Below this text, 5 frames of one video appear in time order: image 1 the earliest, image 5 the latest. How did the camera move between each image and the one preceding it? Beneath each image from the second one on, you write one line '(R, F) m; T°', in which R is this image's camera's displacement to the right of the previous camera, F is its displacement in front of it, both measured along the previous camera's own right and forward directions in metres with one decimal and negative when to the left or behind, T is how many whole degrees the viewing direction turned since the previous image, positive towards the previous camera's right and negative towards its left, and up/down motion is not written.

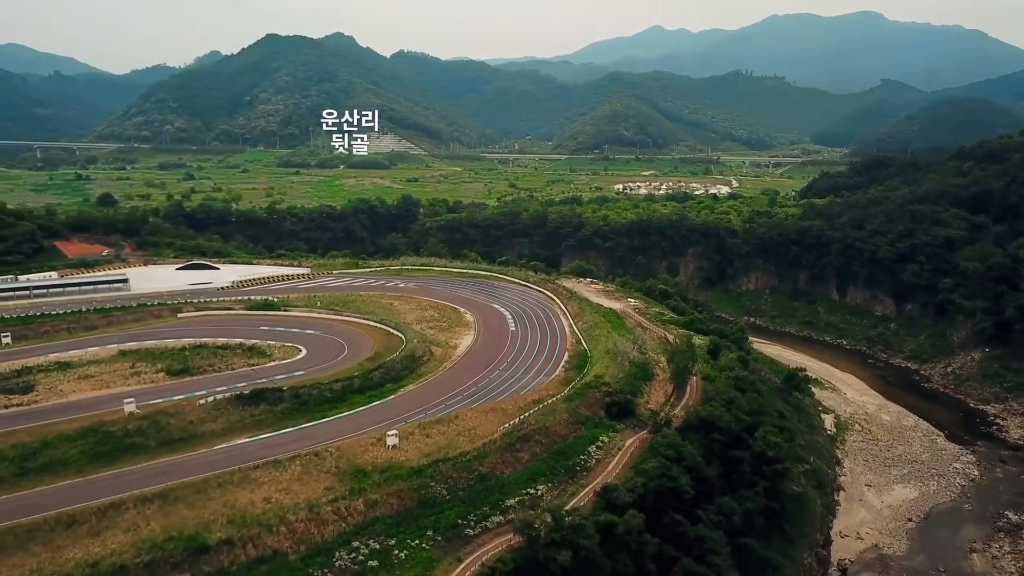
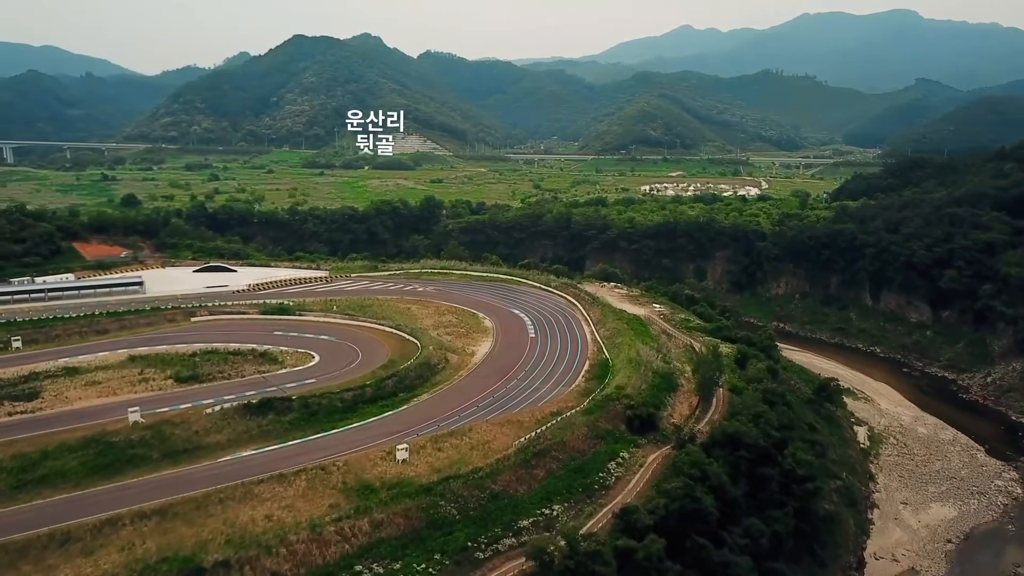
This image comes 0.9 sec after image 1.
(+0.3, +1.3) m; -2°
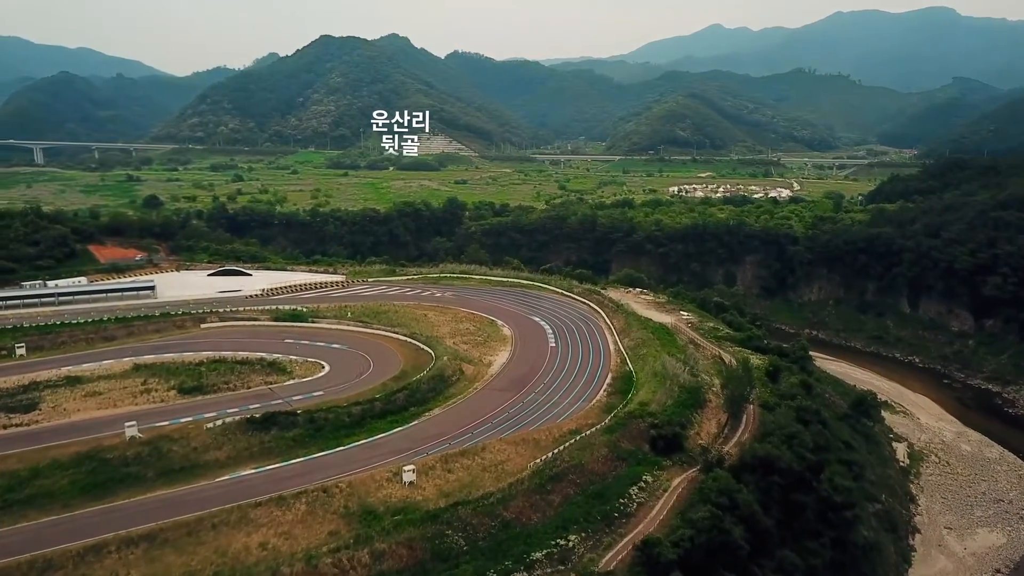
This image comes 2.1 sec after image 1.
(+0.4, +1.7) m; -2°
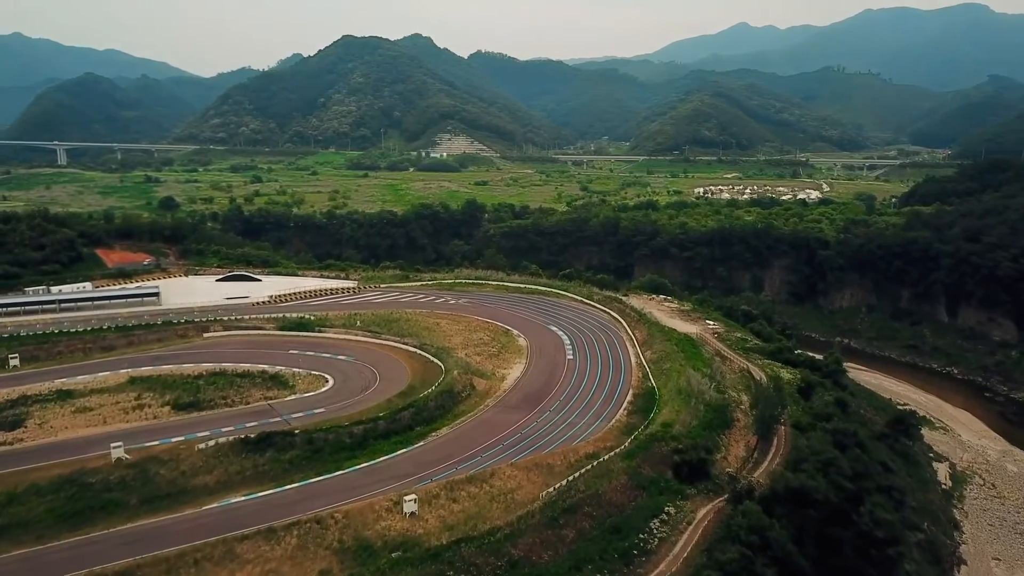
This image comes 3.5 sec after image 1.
(+0.3, +2.0) m; -2°
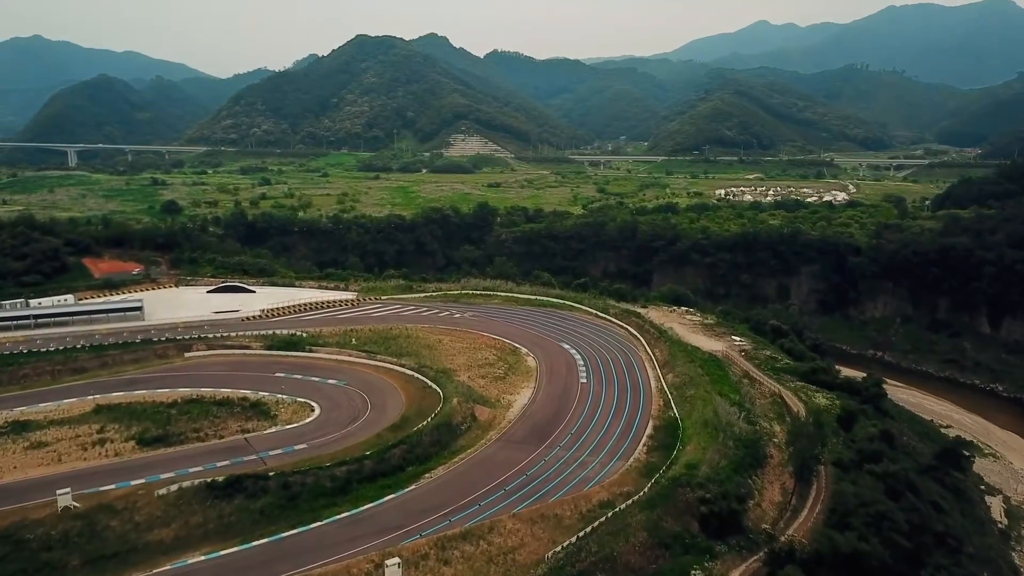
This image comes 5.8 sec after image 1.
(+0.4, +3.3) m; -1°
